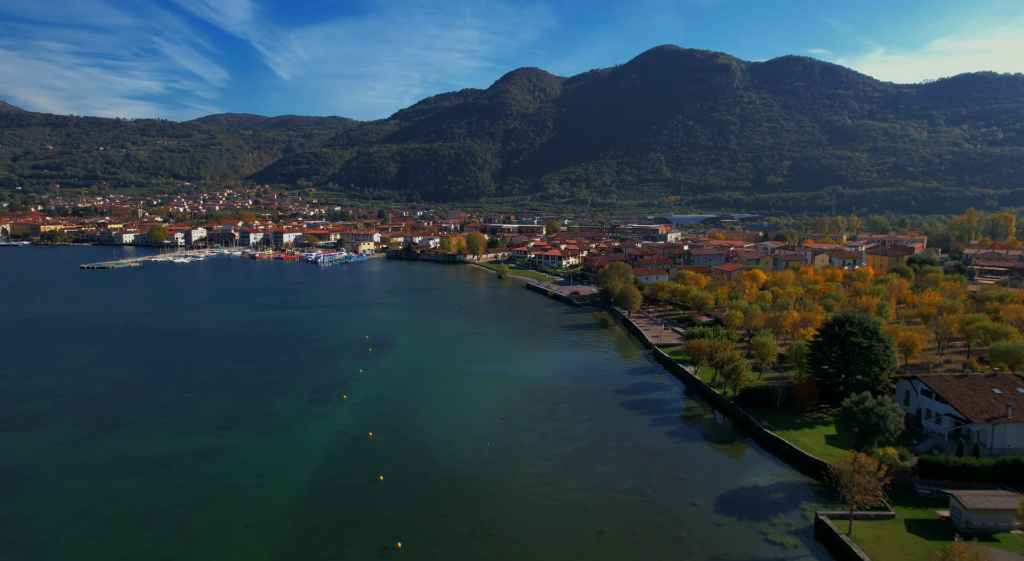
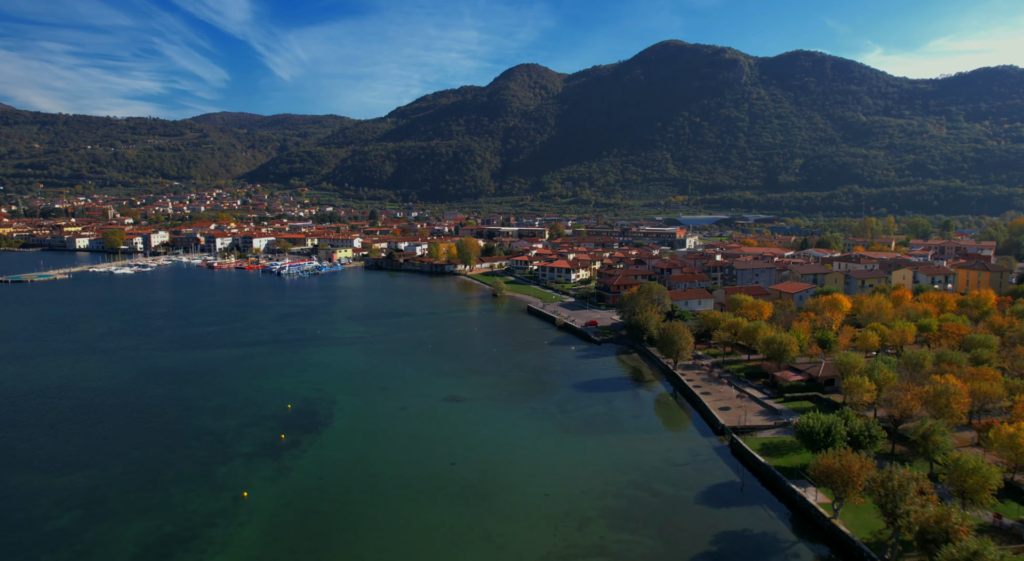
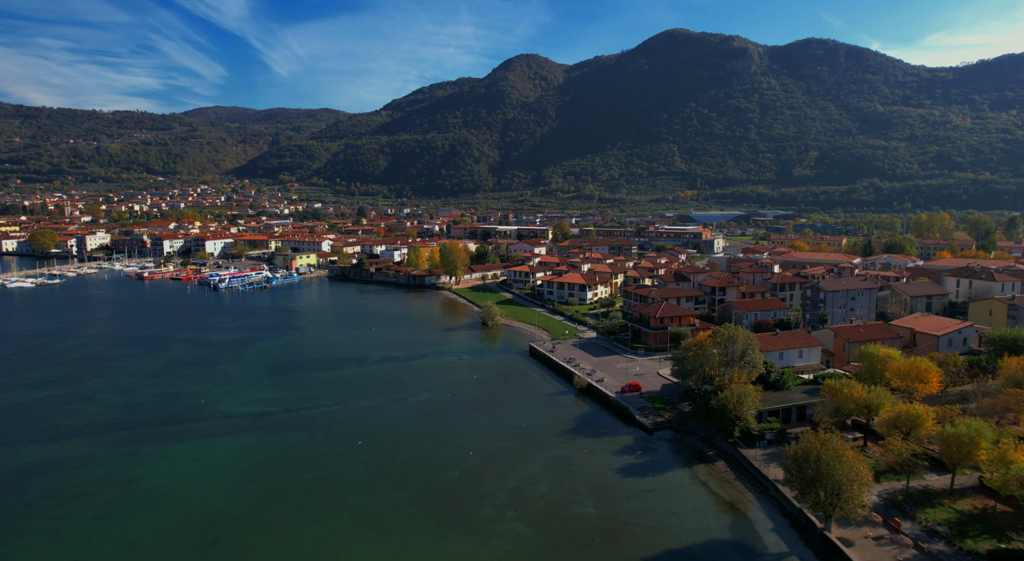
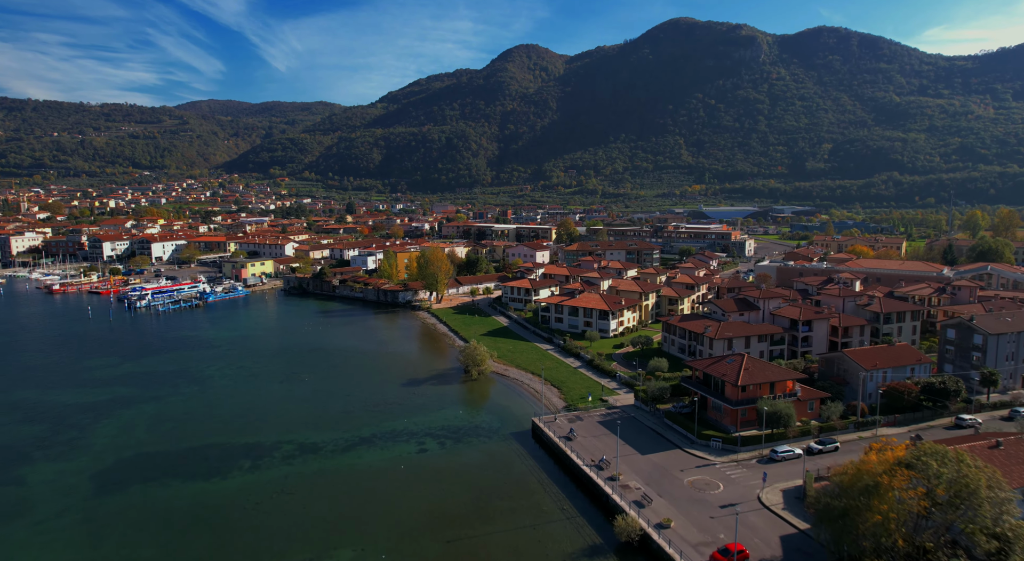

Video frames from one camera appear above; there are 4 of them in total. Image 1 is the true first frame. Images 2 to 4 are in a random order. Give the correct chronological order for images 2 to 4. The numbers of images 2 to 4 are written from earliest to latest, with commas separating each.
2, 3, 4
